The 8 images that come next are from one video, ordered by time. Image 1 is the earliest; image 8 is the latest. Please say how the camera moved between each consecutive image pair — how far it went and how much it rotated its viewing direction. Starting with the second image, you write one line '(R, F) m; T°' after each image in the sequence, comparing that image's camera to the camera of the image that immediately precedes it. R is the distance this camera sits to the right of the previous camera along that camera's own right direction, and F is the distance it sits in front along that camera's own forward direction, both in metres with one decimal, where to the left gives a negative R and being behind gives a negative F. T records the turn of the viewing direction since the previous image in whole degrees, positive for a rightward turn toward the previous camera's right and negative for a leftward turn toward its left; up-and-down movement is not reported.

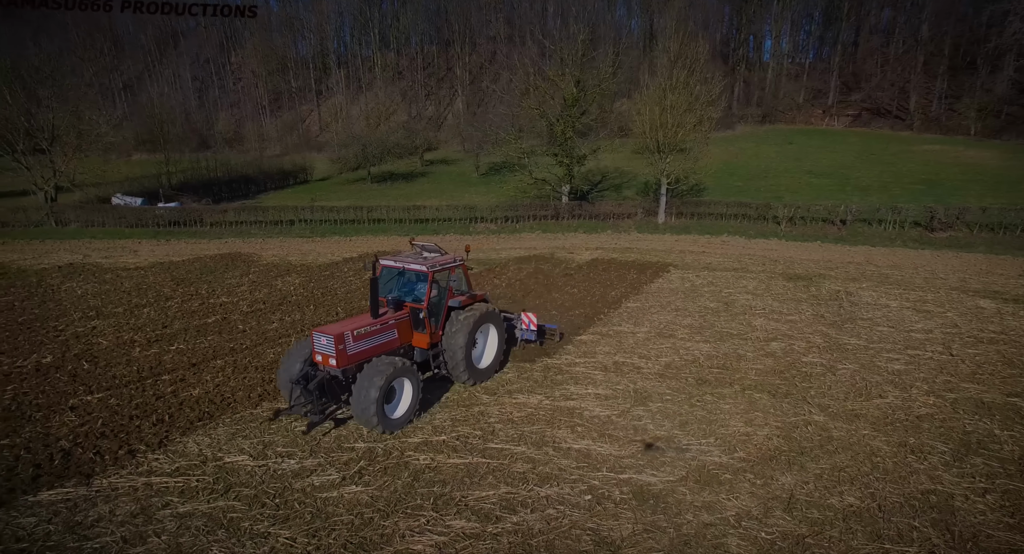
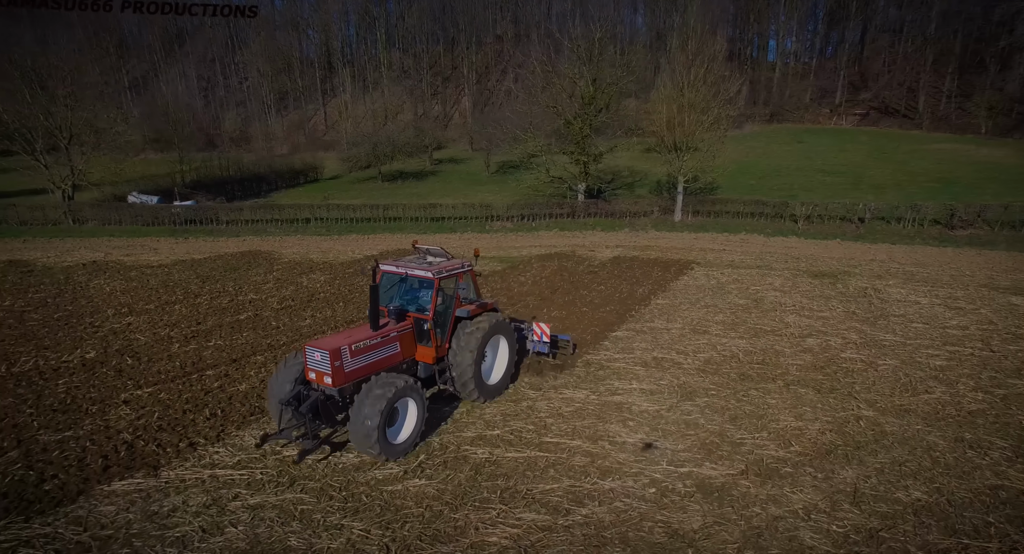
(-0.6, 0.0) m; 0°
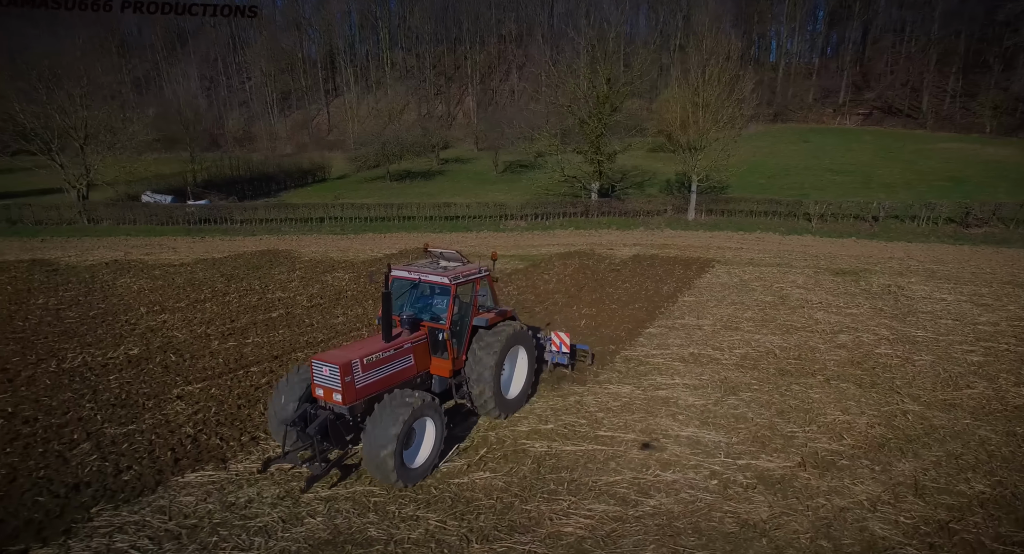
(-0.7, -0.1) m; 0°
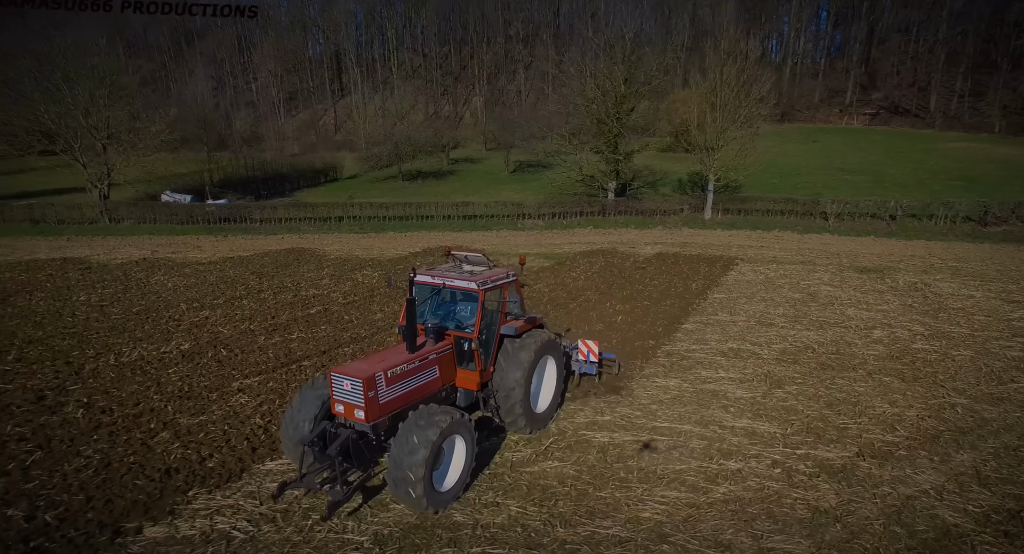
(-0.7, -0.1) m; 0°
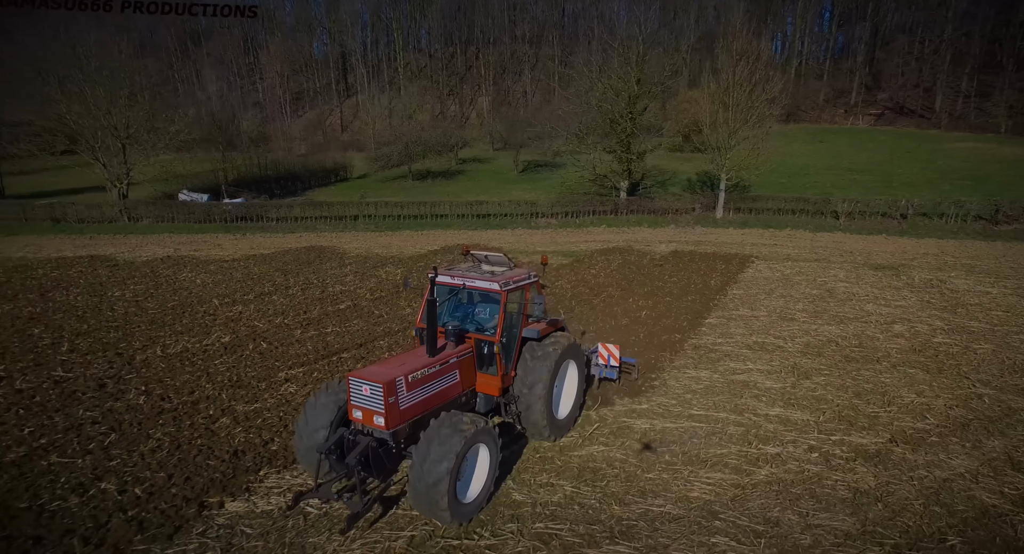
(-0.5, -0.2) m; 0°
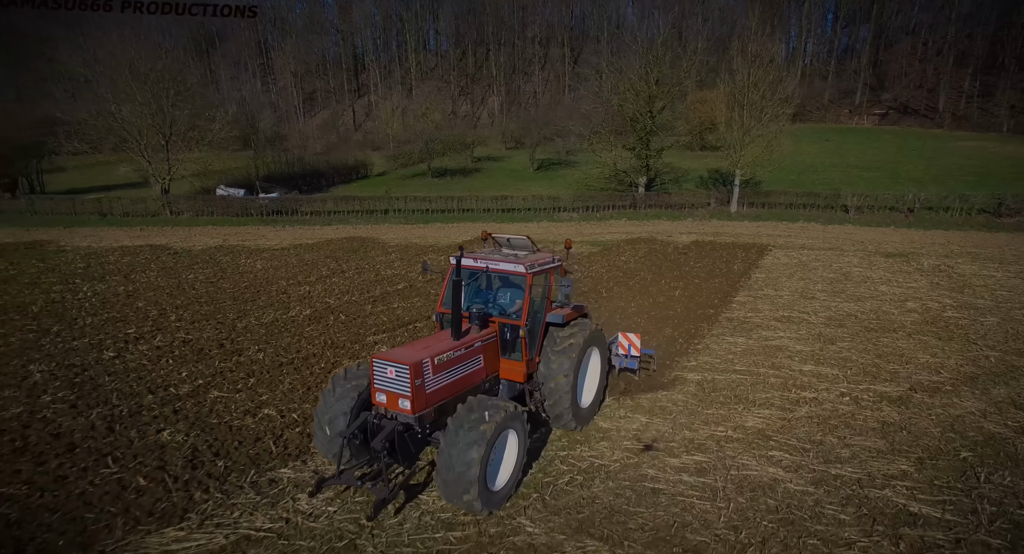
(-0.9, -1.1) m; 0°
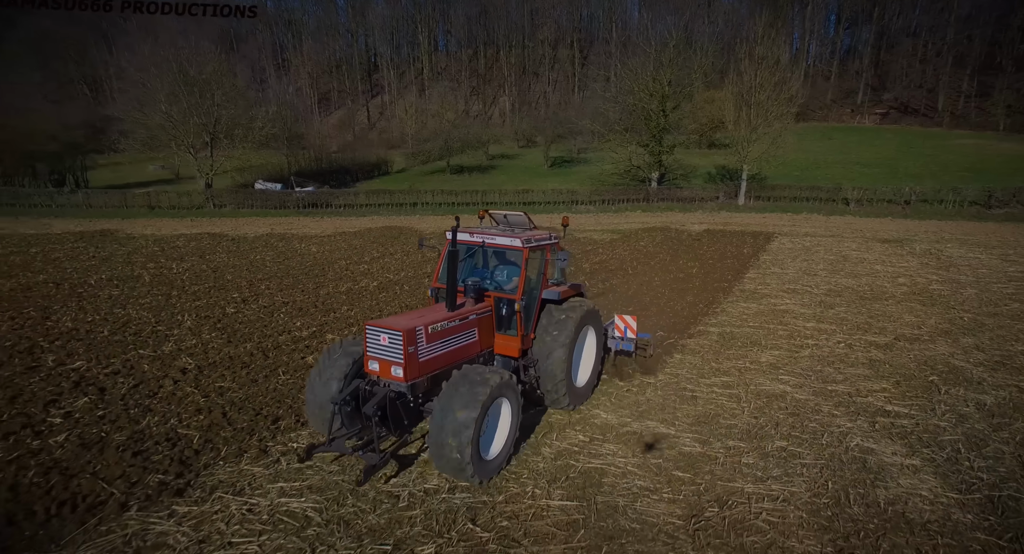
(-0.8, -1.6) m; 0°
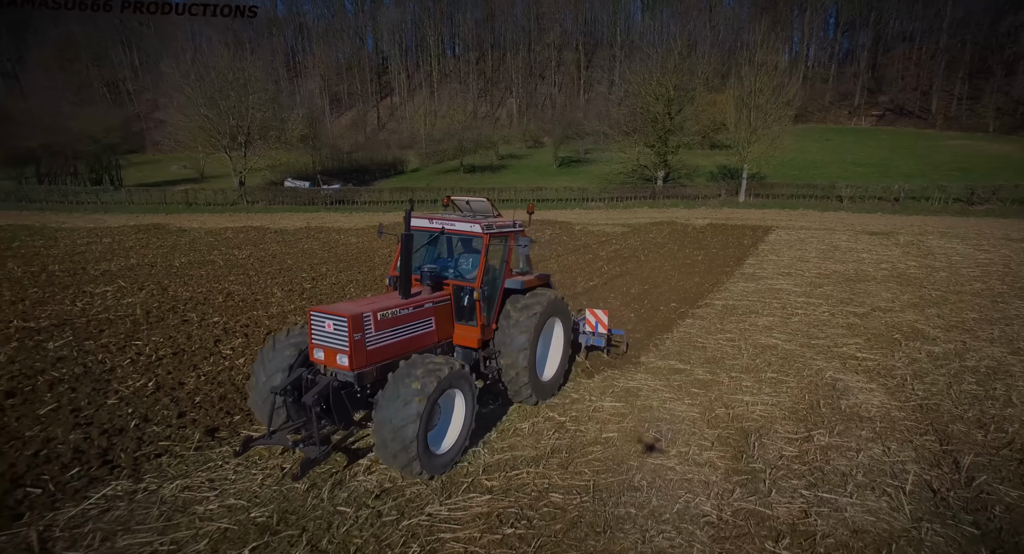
(-0.6, -1.6) m; 0°
